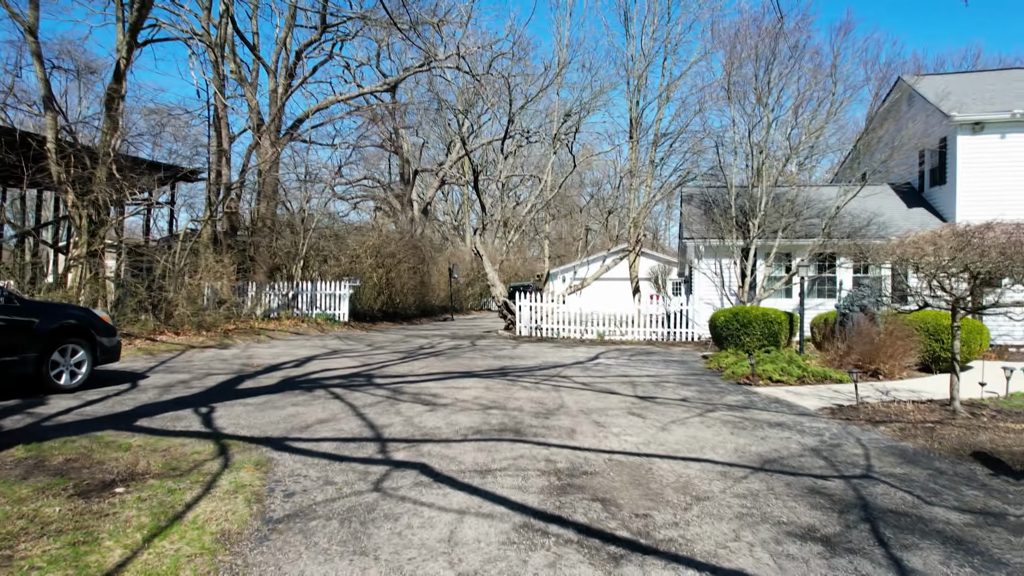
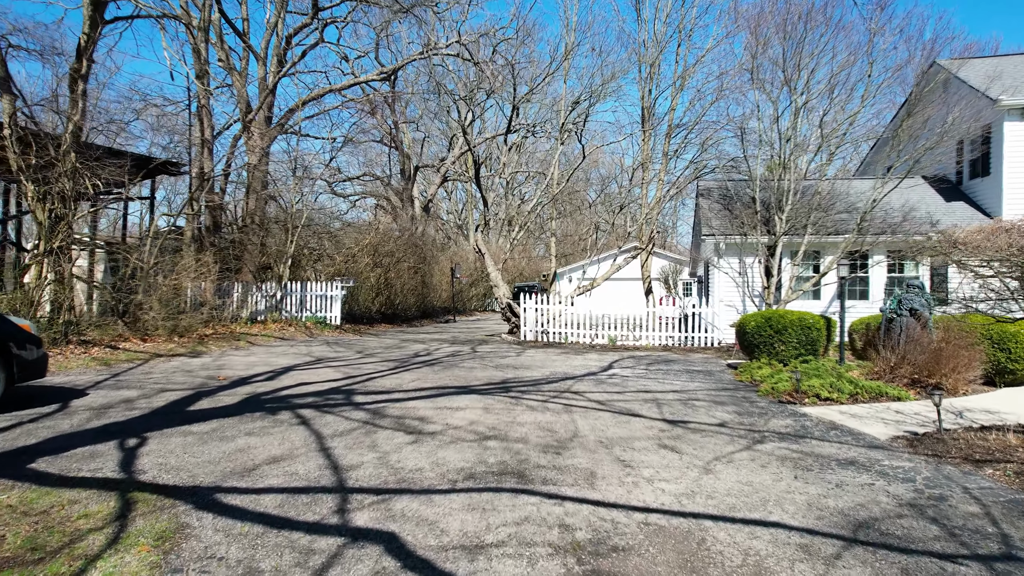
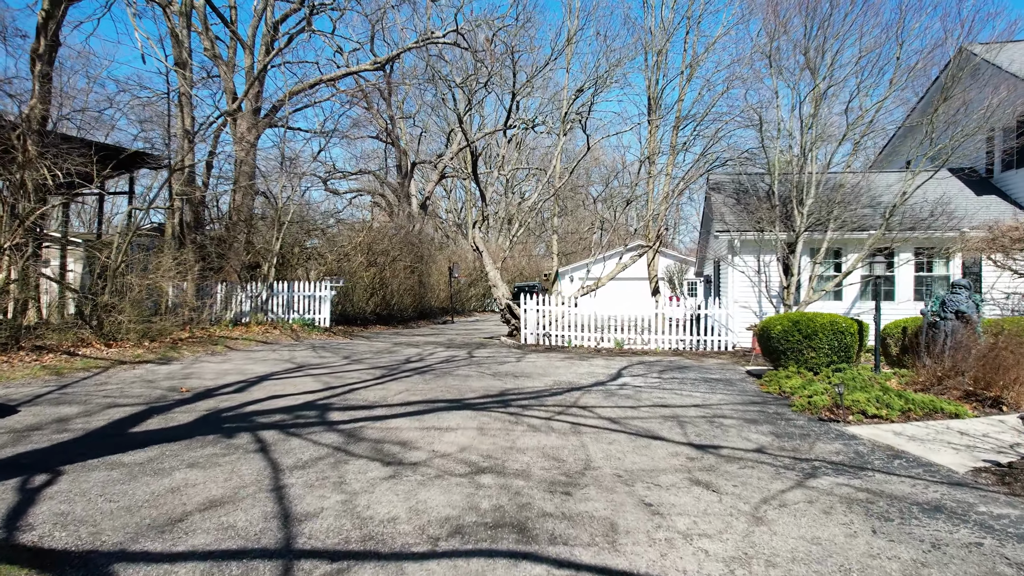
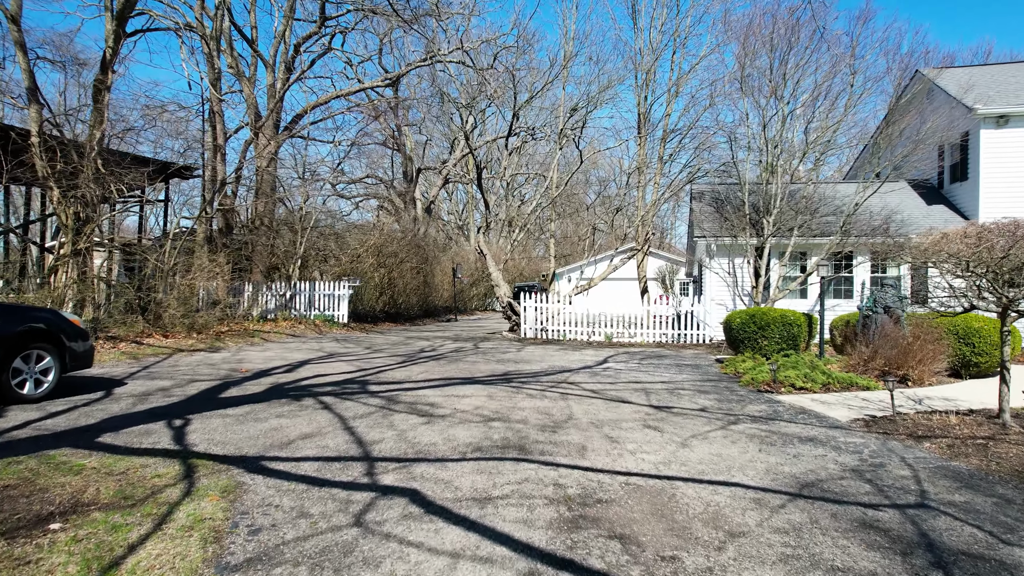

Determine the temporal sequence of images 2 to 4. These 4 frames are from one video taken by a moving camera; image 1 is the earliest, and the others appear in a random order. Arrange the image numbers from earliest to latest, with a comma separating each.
4, 2, 3
